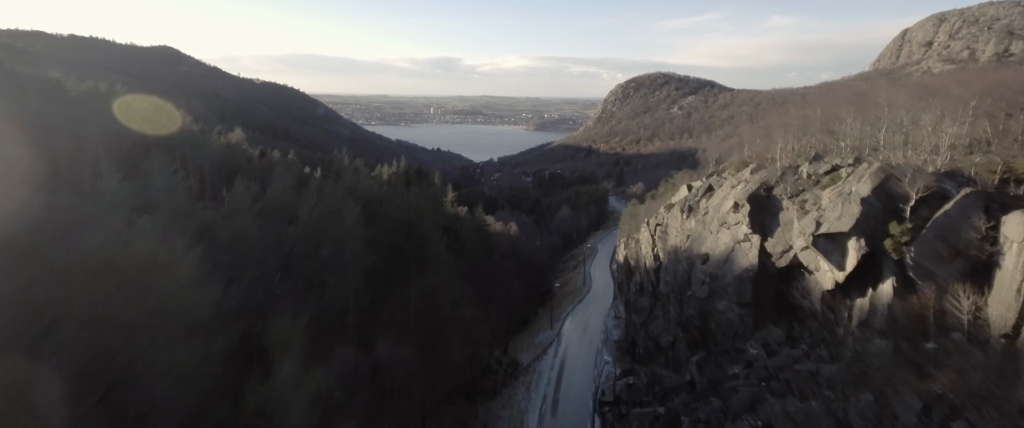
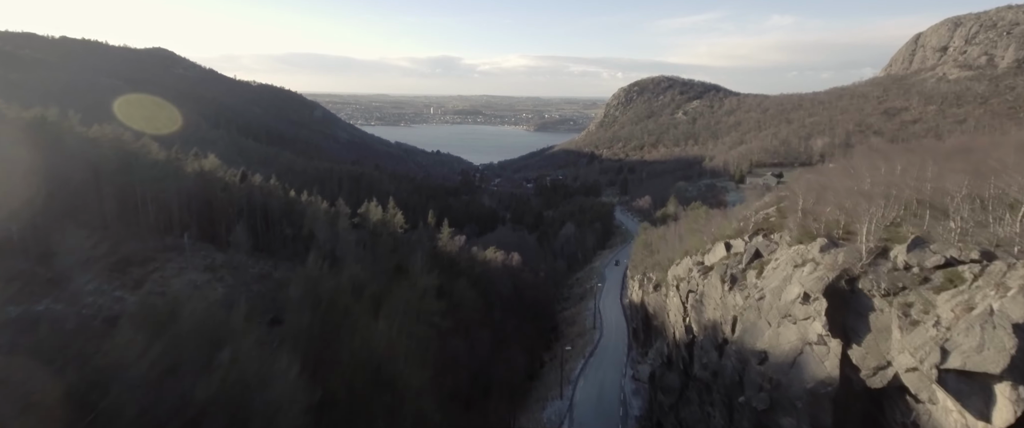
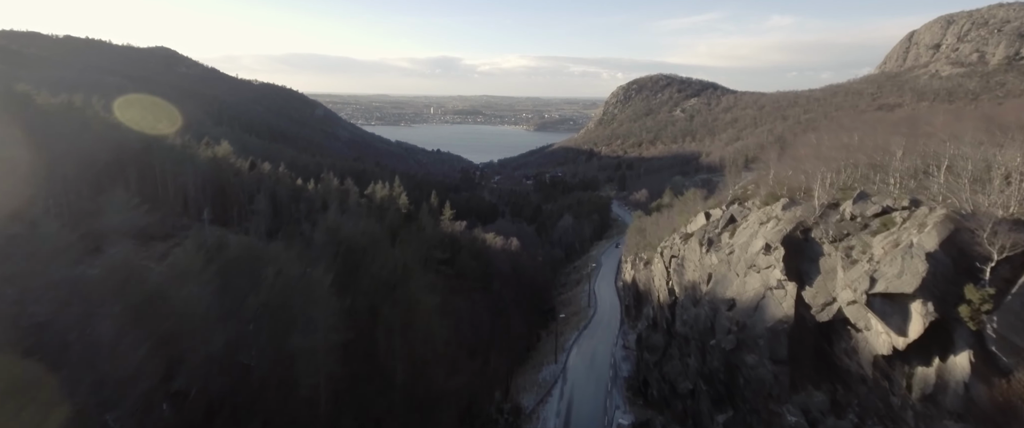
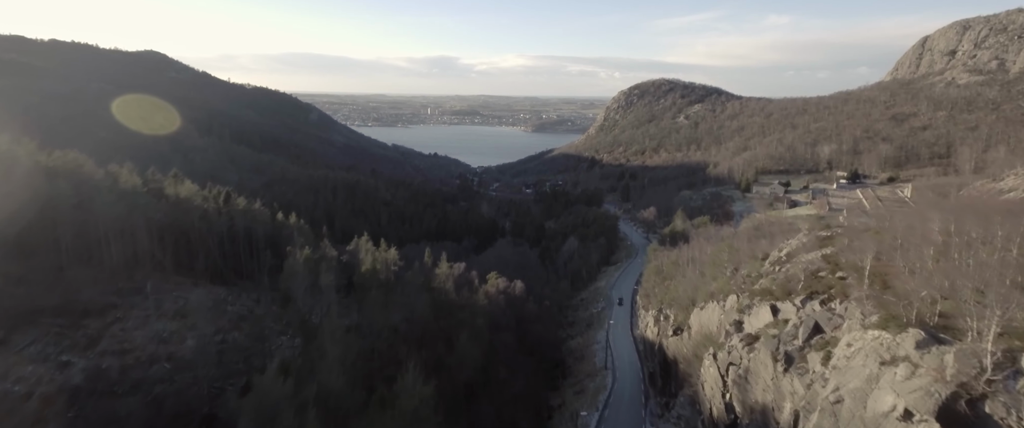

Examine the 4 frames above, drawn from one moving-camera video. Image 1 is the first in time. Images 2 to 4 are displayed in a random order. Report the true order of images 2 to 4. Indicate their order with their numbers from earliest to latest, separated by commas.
3, 2, 4
